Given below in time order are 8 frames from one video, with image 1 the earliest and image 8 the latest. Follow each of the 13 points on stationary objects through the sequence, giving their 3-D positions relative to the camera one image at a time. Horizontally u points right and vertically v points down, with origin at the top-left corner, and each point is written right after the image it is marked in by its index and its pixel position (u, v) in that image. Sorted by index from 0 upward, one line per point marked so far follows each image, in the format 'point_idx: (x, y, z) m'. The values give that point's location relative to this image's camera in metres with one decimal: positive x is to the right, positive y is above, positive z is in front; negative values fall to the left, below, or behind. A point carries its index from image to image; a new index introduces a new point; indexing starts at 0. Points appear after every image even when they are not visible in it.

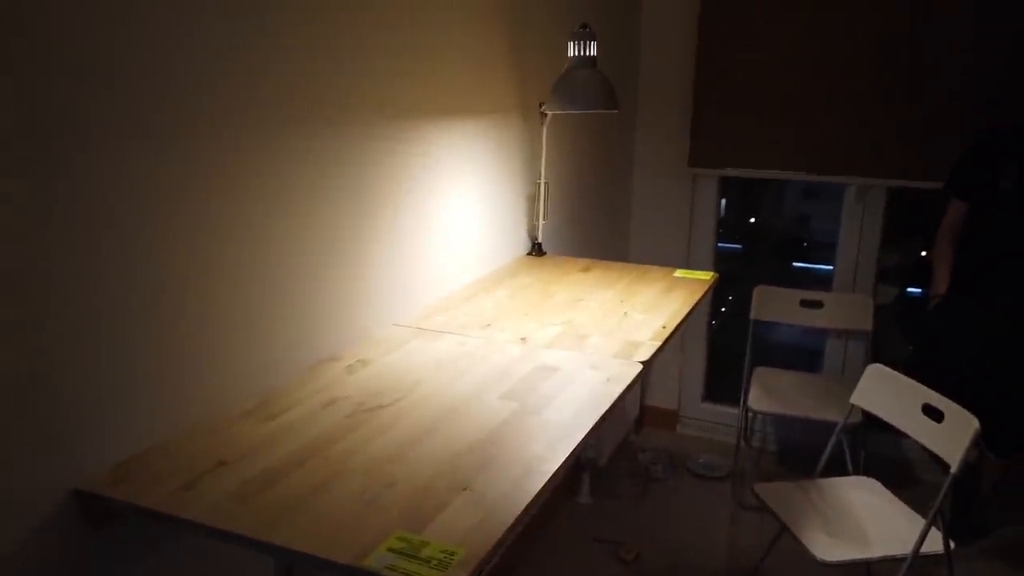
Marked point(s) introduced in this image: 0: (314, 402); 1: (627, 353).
0: (-0.3, -0.2, +1.4) m
1: (+0.3, -0.1, +1.6) m
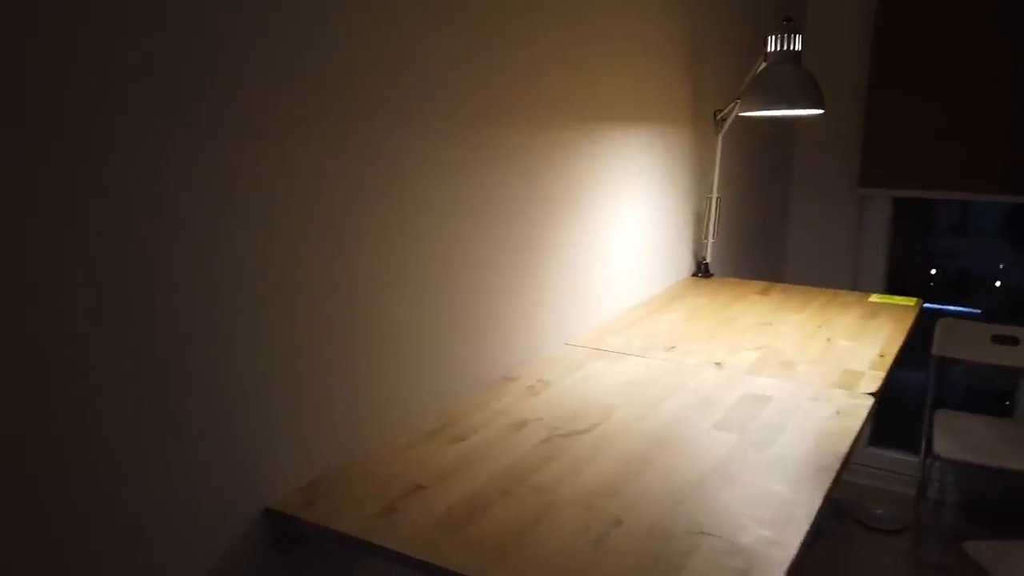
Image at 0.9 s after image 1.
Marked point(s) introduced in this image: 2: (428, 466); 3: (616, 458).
0: (0.0, -0.2, +1.2) m
1: (+0.6, -0.2, +1.4) m
2: (-0.1, -0.3, +1.1) m
3: (+0.2, -0.2, +1.1) m
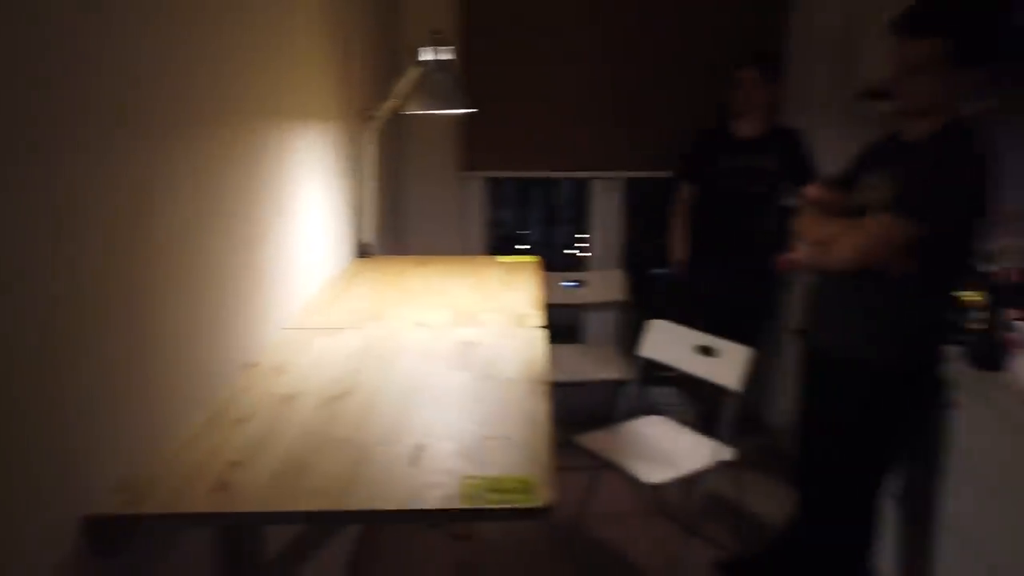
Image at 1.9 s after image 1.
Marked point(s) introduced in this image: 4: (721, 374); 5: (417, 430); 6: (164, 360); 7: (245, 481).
0: (-0.4, -0.2, +1.4) m
1: (0.0, -0.1, +1.8) m
2: (-0.4, -0.2, +1.2) m
3: (-0.2, -0.2, +1.3) m
4: (+0.7, -0.3, +2.6) m
5: (-0.1, -0.2, +1.3) m
6: (-0.5, -0.1, +1.2) m
7: (-0.4, -0.3, +1.1) m
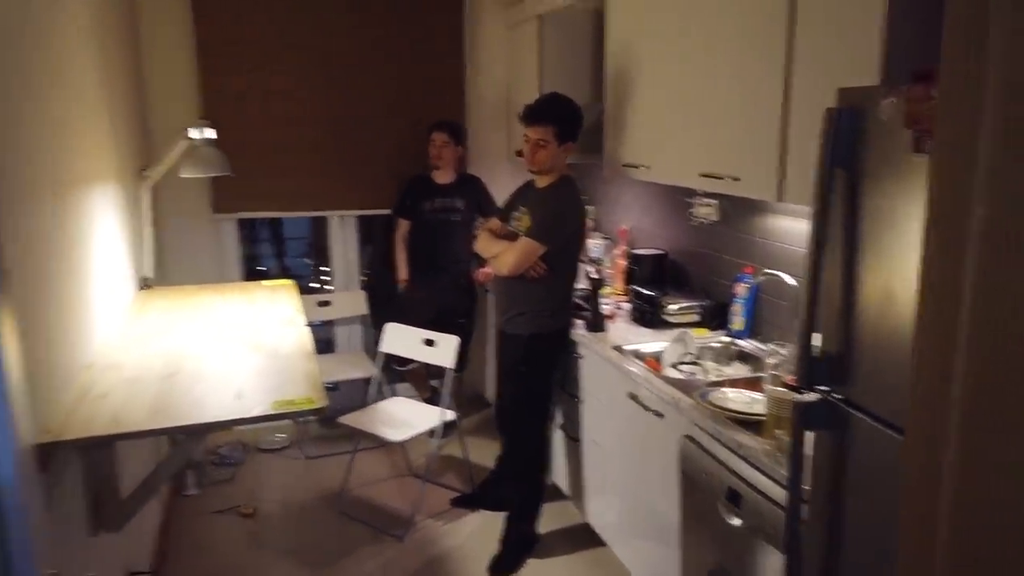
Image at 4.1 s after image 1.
0: (-1.0, -0.2, +2.0) m
1: (-0.7, -0.1, +2.5) m
2: (-1.0, -0.3, +1.8) m
3: (-0.8, -0.2, +2.0) m
4: (-0.3, -0.3, +3.5) m
5: (-0.7, -0.3, +2.0) m
6: (-1.1, -0.2, +1.8) m
7: (-0.9, -0.3, +1.7) m
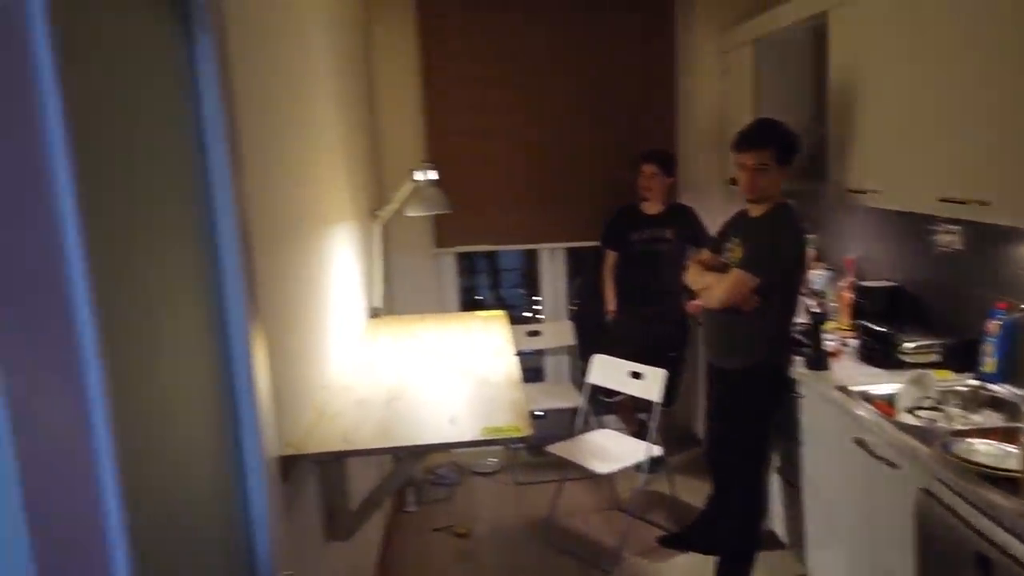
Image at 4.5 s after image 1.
0: (-0.5, -0.3, +2.2) m
1: (0.0, -0.2, +2.6) m
2: (-0.5, -0.4, +2.0) m
3: (-0.2, -0.3, +2.2) m
4: (+0.6, -0.5, +3.5) m
5: (-0.2, -0.3, +2.1) m
6: (-0.6, -0.2, +2.0) m
7: (-0.4, -0.4, +1.9) m
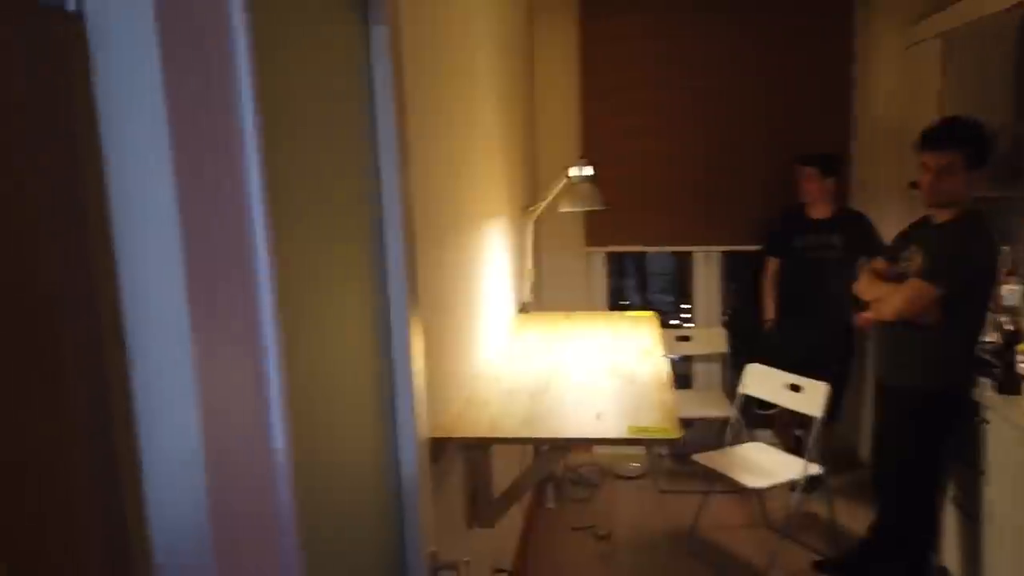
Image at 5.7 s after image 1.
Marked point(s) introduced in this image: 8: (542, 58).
0: (0.0, -0.3, +2.2) m
1: (+0.5, -0.2, +2.6) m
2: (-0.1, -0.3, +2.0) m
3: (+0.2, -0.3, +2.1) m
4: (+1.2, -0.5, +3.2) m
5: (+0.2, -0.3, +2.0) m
6: (-0.2, -0.2, +2.1) m
7: (0.0, -0.4, +1.9) m
8: (+0.2, +1.3, +4.3) m
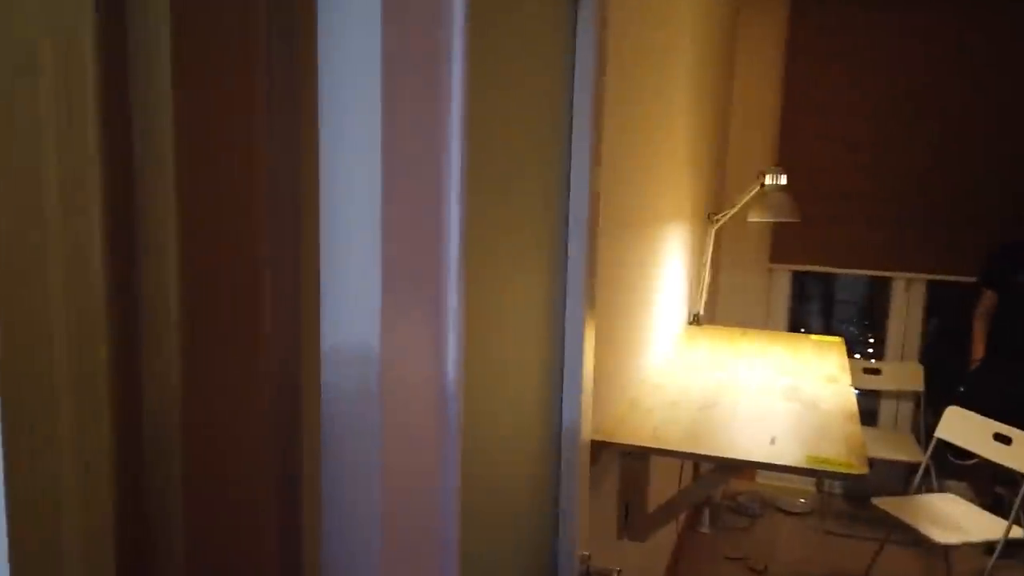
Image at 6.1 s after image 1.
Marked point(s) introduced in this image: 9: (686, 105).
0: (+0.4, -0.3, +2.1) m
1: (+1.0, -0.3, +2.4) m
2: (+0.4, -0.3, +1.9) m
3: (+0.6, -0.3, +2.0) m
4: (+1.9, -0.6, +2.9) m
5: (+0.6, -0.4, +1.9) m
6: (+0.3, -0.2, +2.0) m
7: (+0.4, -0.4, +1.8) m
8: (+1.2, +1.2, +4.1) m
9: (+0.7, +0.7, +2.9) m
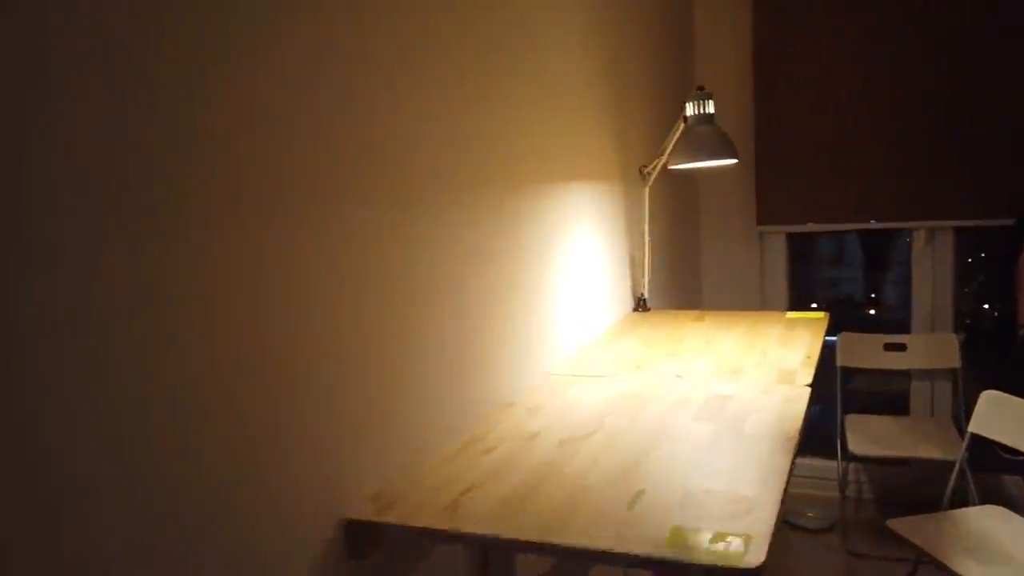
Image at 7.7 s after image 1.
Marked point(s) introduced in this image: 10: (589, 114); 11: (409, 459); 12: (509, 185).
0: (0.0, -0.3, +1.4) m
1: (+0.6, -0.2, +1.6) m
2: (-0.1, -0.3, +1.3) m
3: (+0.2, -0.3, +1.3) m
4: (+1.5, -0.5, +2.1) m
5: (+0.2, -0.3, +1.2) m
6: (-0.2, -0.2, +1.4) m
7: (-0.1, -0.3, +1.2) m
8: (+0.8, +1.4, +3.4) m
9: (+0.2, +0.8, +2.2) m
10: (+0.2, +0.5, +2.2) m
11: (-0.2, -0.3, +1.3) m
12: (0.0, +0.2, +1.7) m
